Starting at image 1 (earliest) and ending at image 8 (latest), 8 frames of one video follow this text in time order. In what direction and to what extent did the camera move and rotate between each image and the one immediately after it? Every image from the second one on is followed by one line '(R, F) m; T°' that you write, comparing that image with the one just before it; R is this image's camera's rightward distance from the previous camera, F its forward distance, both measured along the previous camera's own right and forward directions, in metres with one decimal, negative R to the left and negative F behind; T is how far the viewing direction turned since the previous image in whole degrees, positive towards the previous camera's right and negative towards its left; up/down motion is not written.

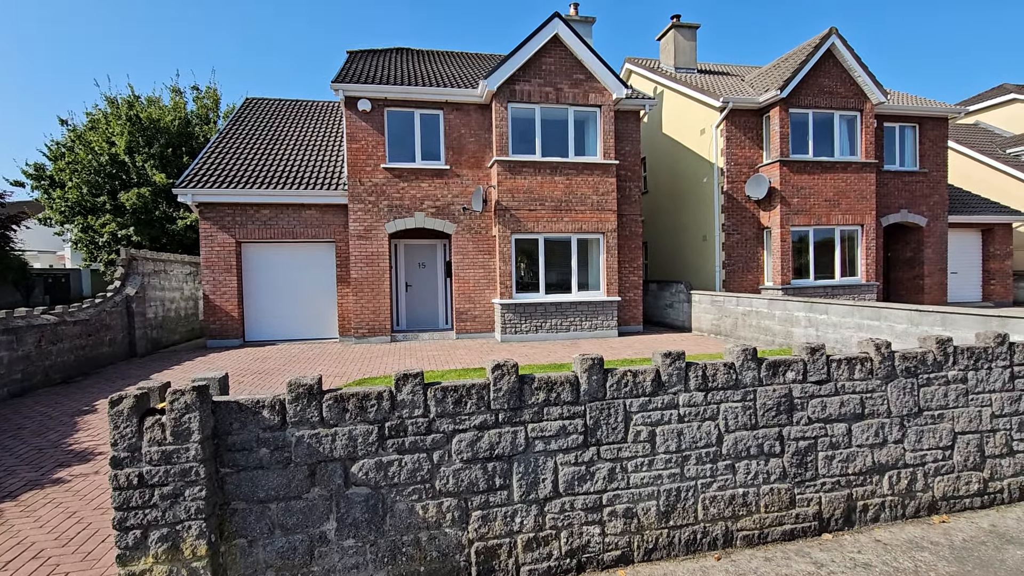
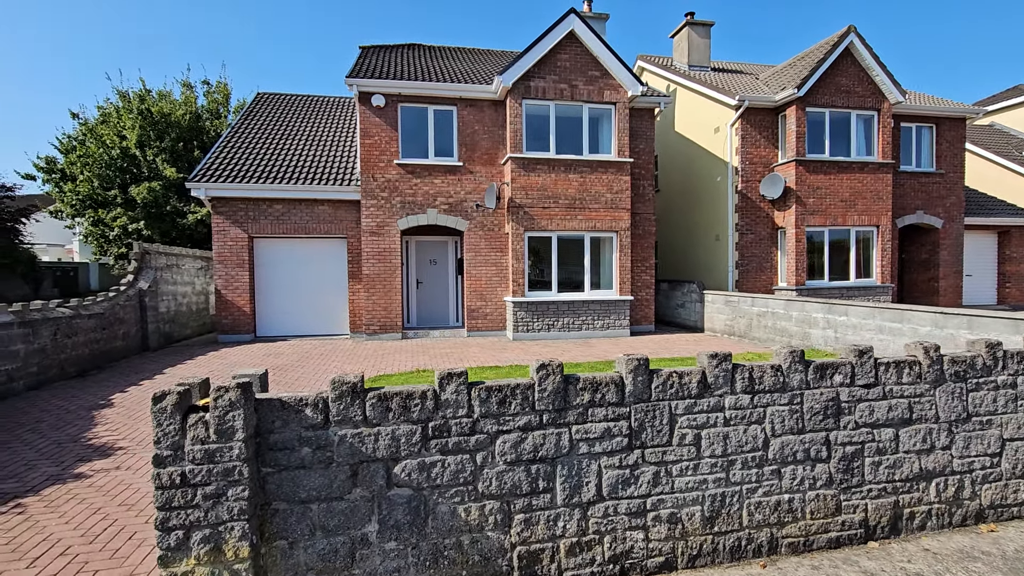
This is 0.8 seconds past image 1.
(-0.2, +0.1) m; 0°
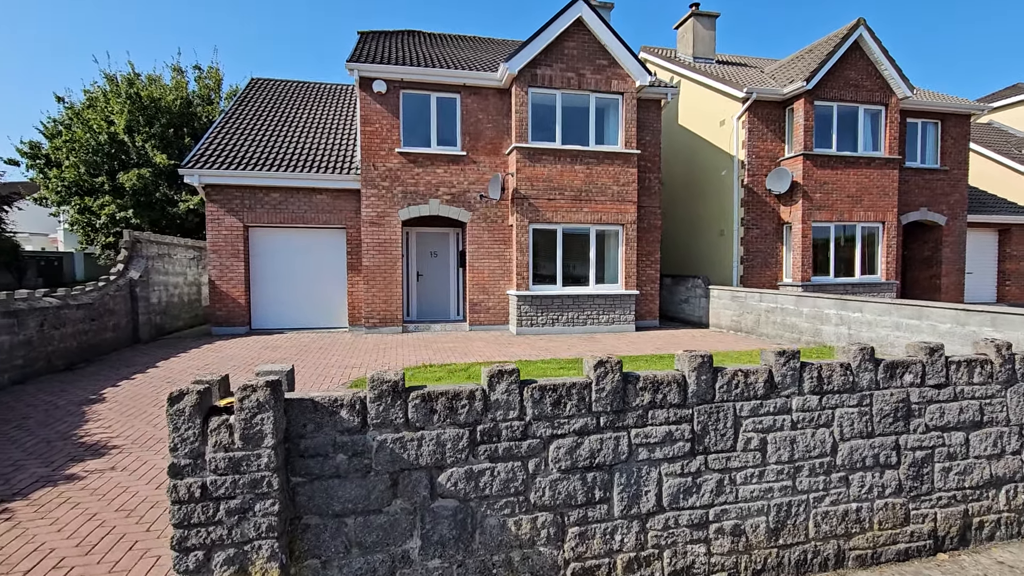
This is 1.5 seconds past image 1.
(-0.3, +0.3) m; +1°
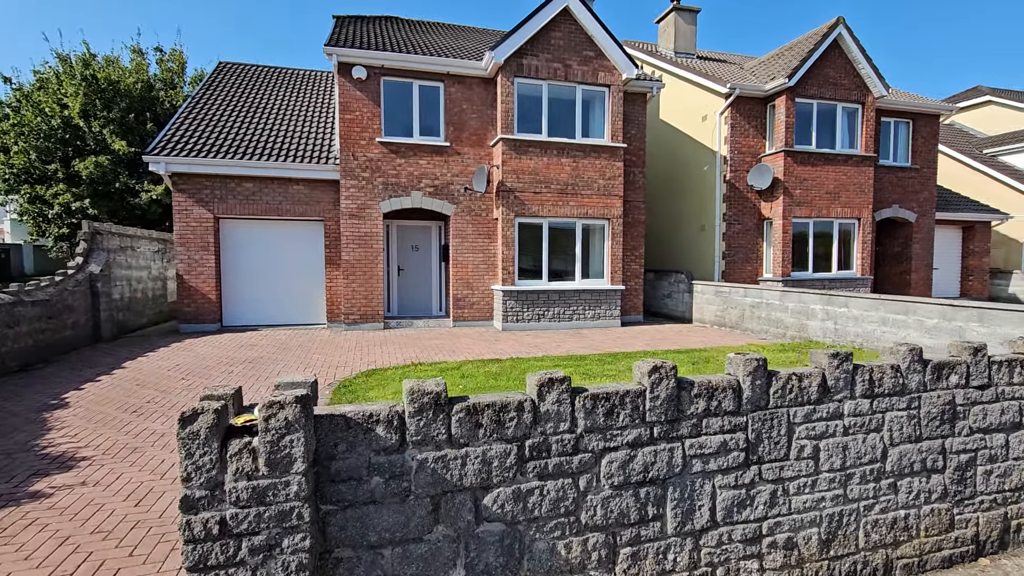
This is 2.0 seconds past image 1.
(-0.4, +0.3) m; +3°
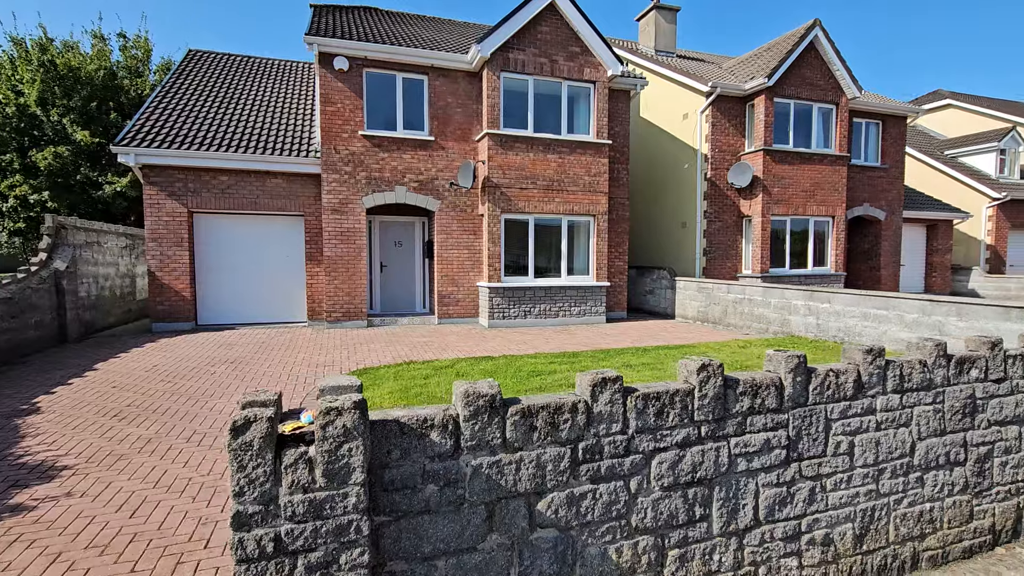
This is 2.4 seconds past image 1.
(-0.3, +0.1) m; +3°
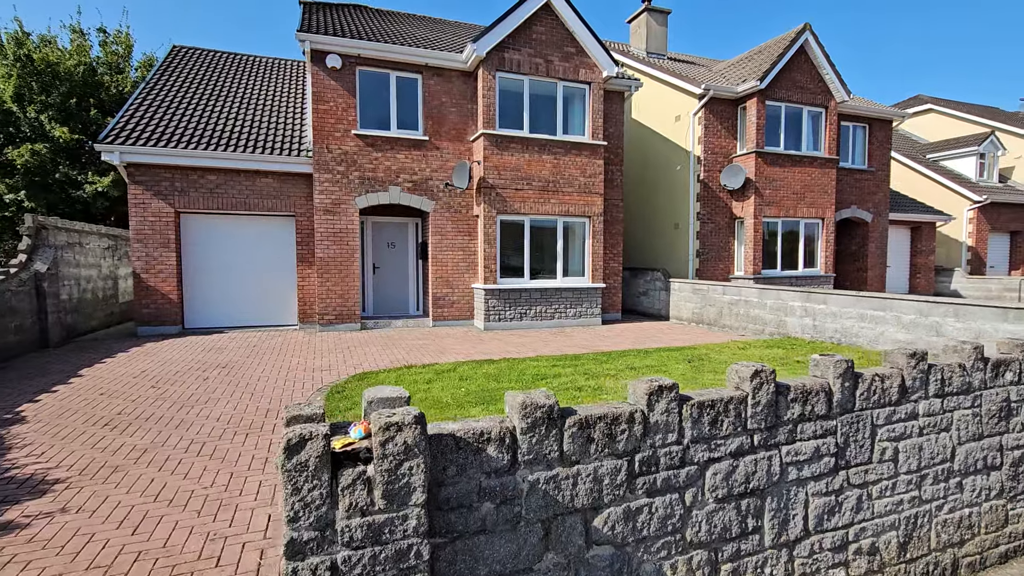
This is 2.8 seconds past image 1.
(-0.3, +0.1) m; +2°
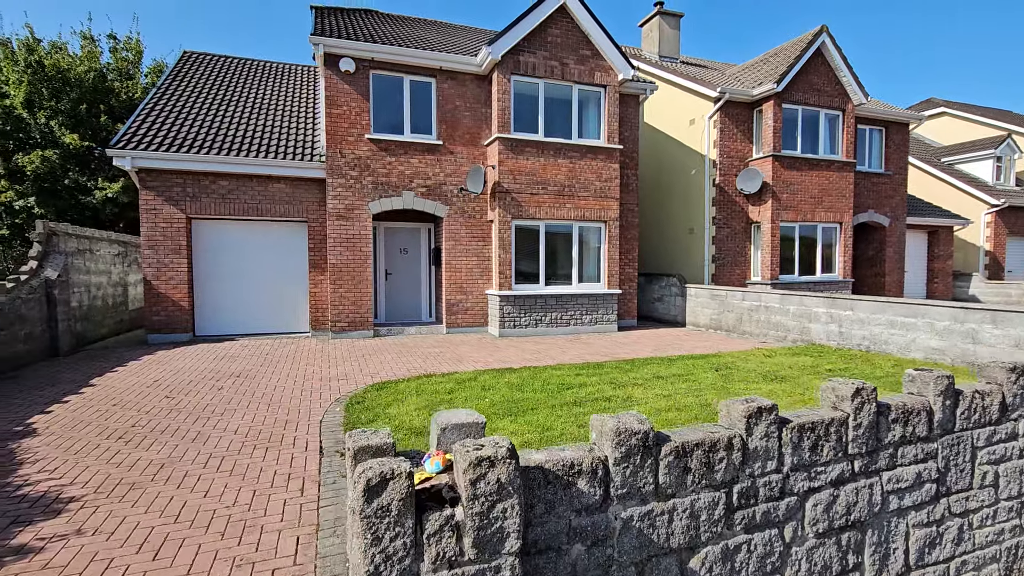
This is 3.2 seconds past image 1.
(-0.3, +0.2) m; 0°
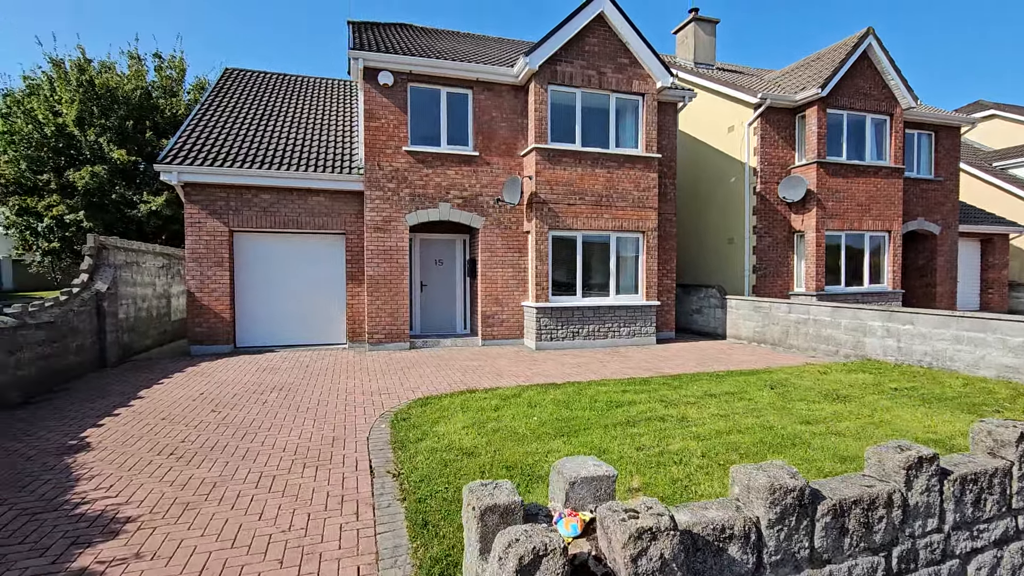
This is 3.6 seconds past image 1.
(-0.3, +0.2) m; -3°
